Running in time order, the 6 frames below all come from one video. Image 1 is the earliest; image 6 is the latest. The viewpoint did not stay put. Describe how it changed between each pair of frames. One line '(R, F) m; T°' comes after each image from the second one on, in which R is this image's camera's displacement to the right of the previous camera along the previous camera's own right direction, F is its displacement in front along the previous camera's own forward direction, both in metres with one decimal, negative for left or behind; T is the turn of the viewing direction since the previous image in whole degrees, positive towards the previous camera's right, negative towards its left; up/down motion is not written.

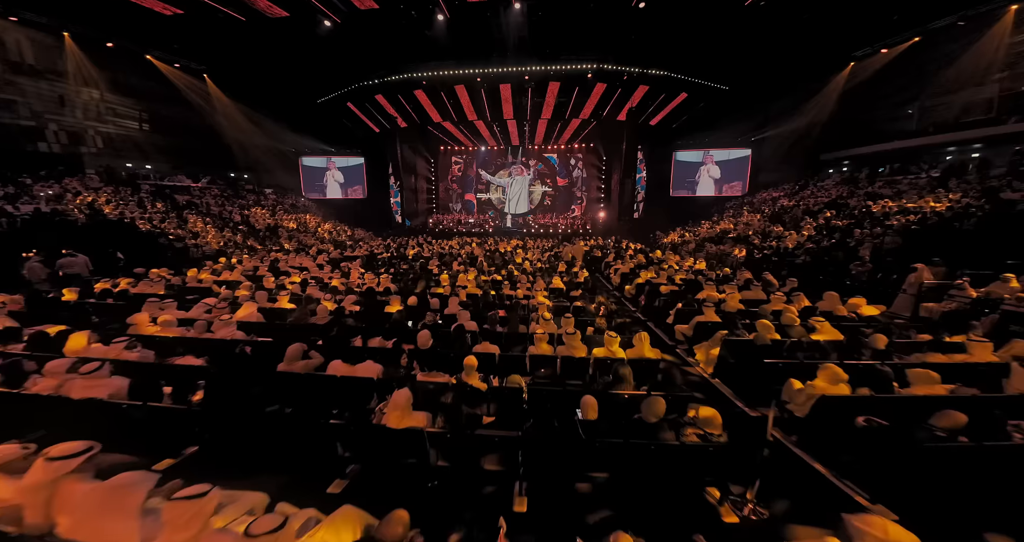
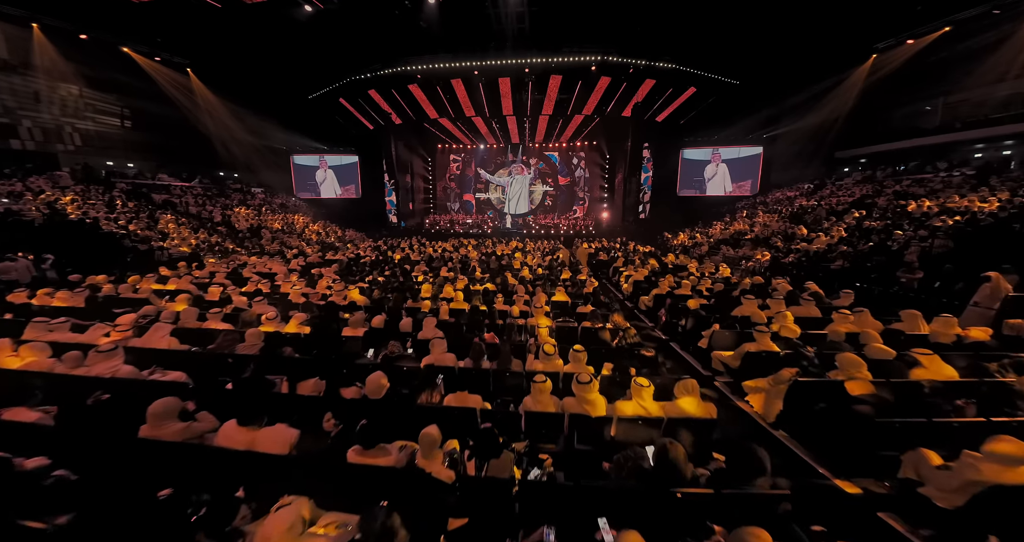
(+0.1, +0.9) m; 0°
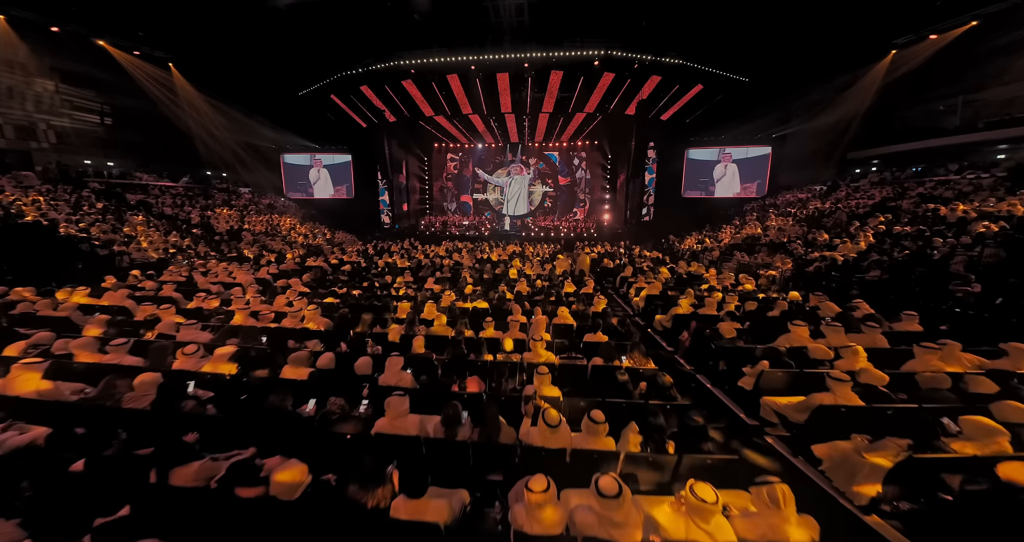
(+0.1, +0.7) m; 0°
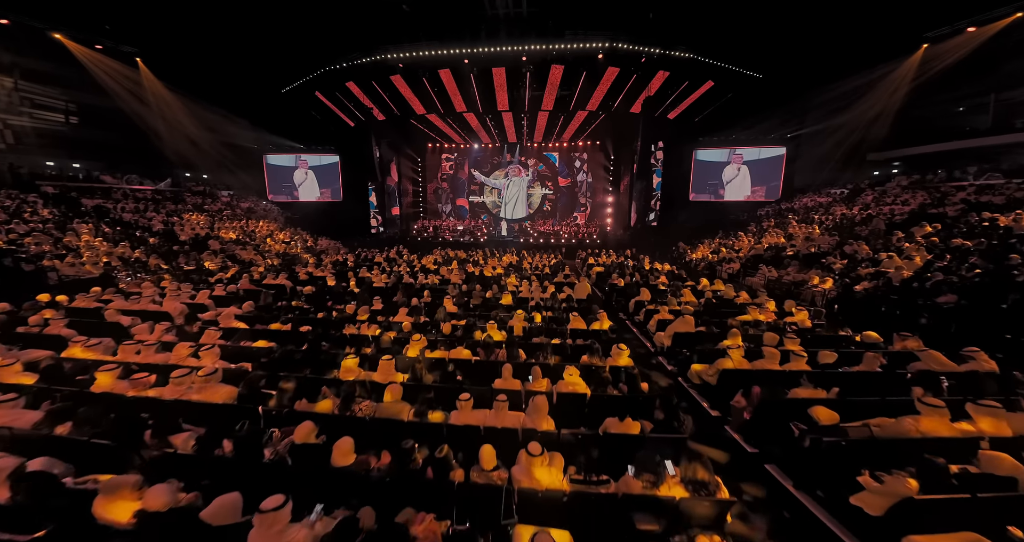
(+0.1, +1.1) m; 0°
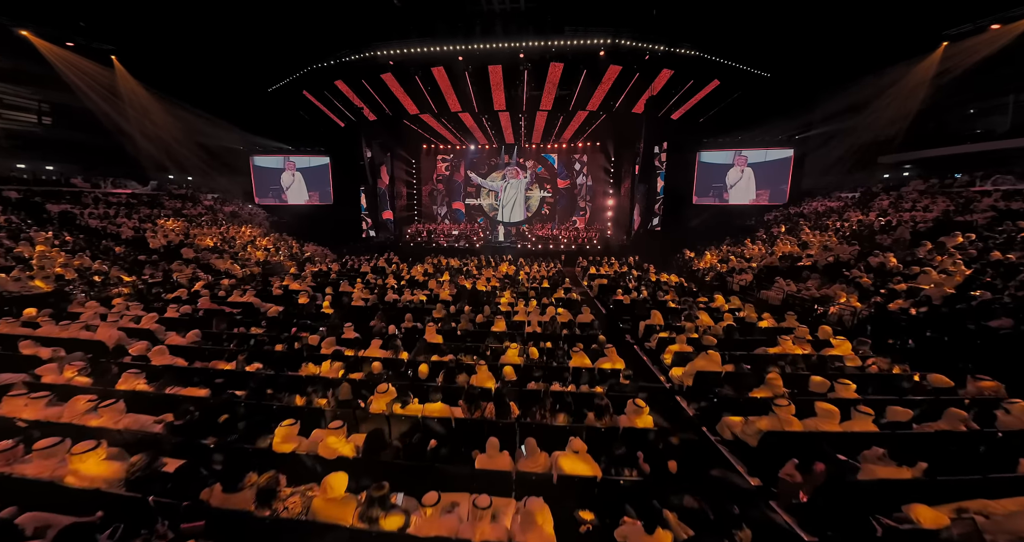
(+0.1, +0.6) m; 0°
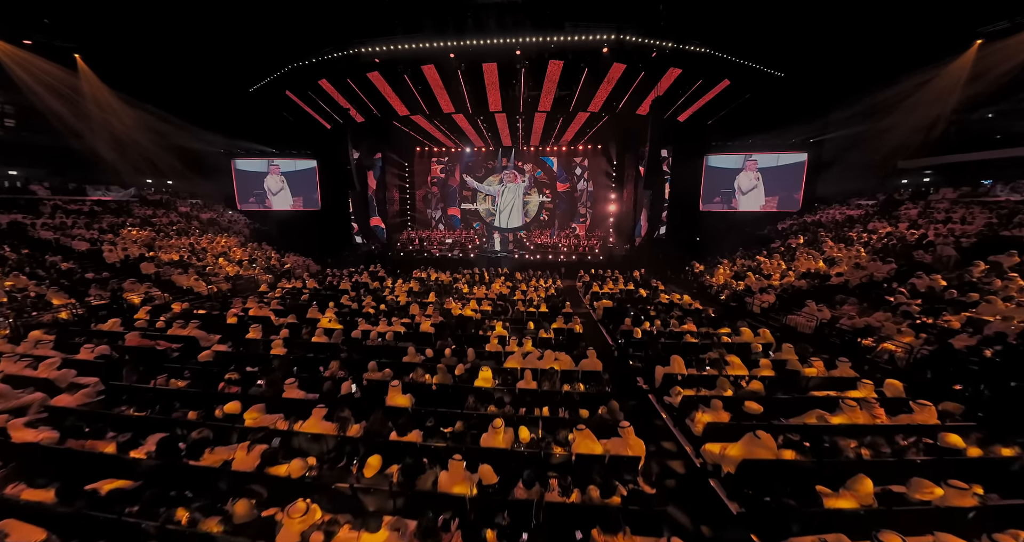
(+0.1, +0.9) m; 0°
